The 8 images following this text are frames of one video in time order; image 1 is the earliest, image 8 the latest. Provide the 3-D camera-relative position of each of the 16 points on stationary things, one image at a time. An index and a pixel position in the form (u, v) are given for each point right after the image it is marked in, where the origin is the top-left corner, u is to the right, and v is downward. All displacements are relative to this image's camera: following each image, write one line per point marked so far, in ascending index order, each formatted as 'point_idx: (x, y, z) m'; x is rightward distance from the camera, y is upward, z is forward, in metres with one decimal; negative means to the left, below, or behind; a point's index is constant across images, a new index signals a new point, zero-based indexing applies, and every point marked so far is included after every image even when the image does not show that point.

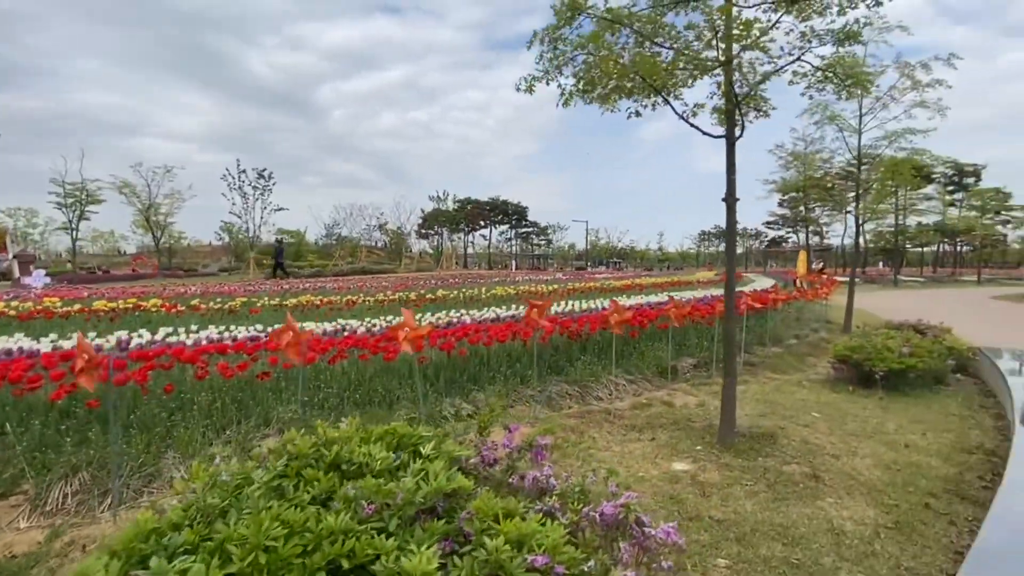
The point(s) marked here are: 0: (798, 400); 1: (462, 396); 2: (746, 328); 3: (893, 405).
0: (+3.1, -1.2, +5.3) m
1: (-0.5, -1.1, +4.9) m
2: (+4.2, -0.7, +8.6) m
3: (+4.1, -1.3, +5.2) m
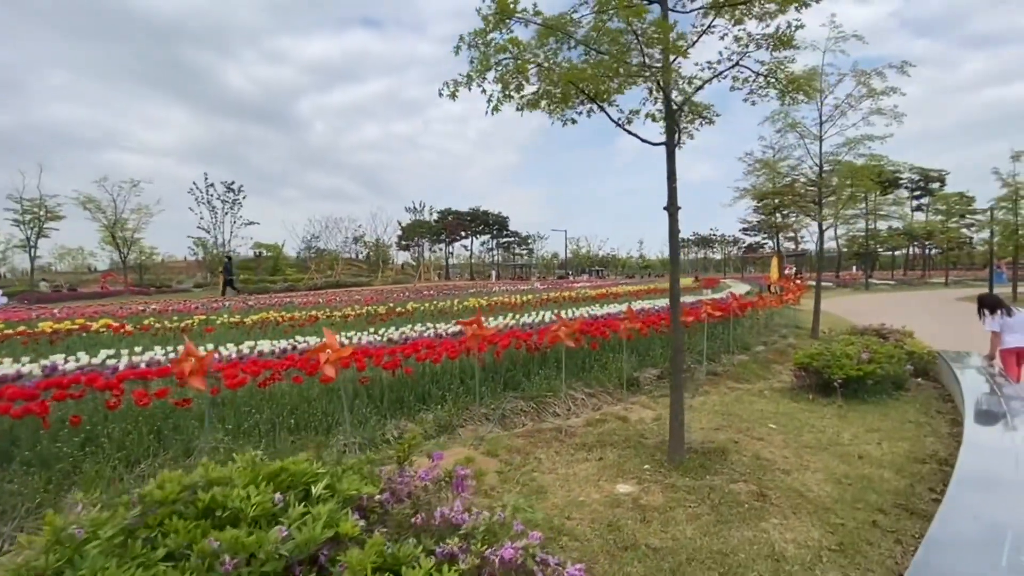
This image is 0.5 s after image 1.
0: (+2.6, -1.3, +5.2) m
1: (-1.0, -1.2, +4.7) m
2: (+3.5, -0.8, +8.5) m
3: (+3.6, -1.3, +5.1) m
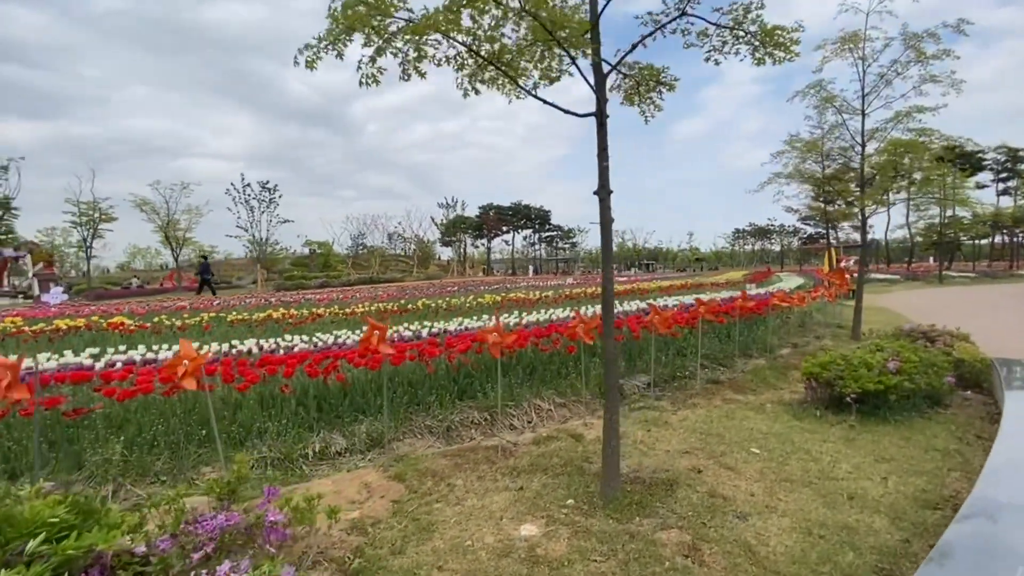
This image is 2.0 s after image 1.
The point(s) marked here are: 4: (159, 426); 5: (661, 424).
0: (+2.1, -1.3, +4.4) m
1: (-1.5, -1.2, +4.3) m
2: (+3.4, -0.8, +7.6) m
3: (+3.1, -1.3, +4.3) m
4: (-2.8, -1.1, +3.8) m
5: (+1.4, -1.3, +4.5) m
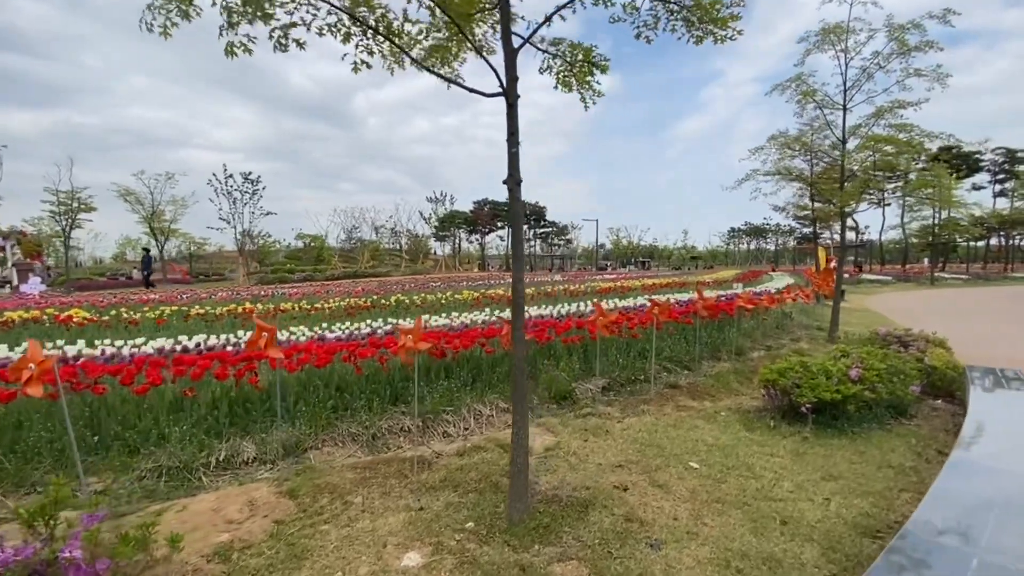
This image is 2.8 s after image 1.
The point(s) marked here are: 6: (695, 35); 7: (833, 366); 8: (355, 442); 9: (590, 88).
0: (+1.5, -1.3, +4.1) m
1: (-2.1, -1.2, +4.0) m
2: (+2.8, -0.8, +7.3) m
3: (+2.5, -1.3, +4.0) m
4: (-3.4, -1.0, +3.5) m
5: (+0.8, -1.3, +4.2) m
6: (+1.2, +1.7, +3.2) m
7: (+3.1, -0.8, +4.7) m
8: (-1.4, -1.3, +4.2) m
9: (+0.6, +1.5, +3.7) m
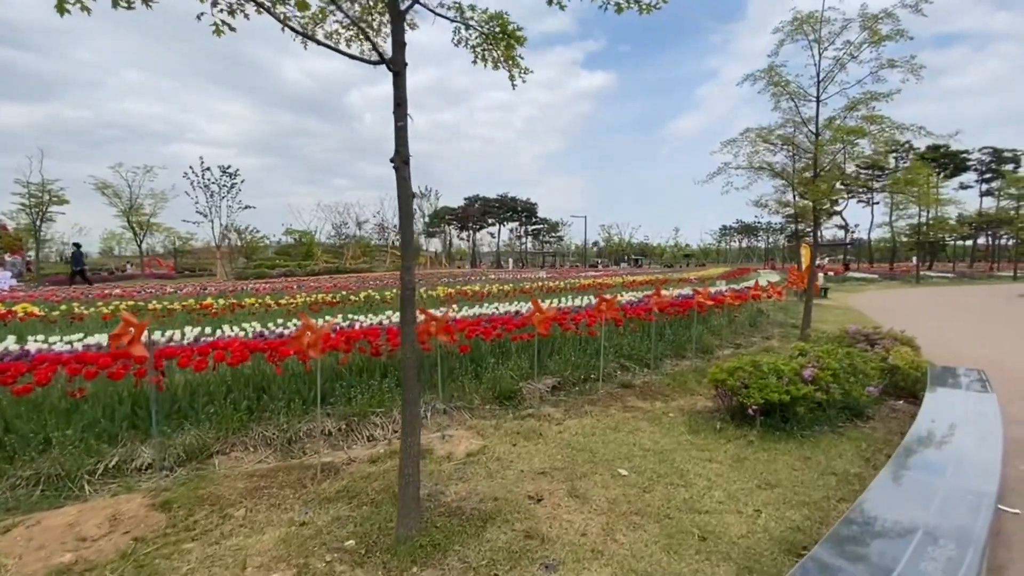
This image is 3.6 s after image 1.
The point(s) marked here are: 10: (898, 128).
0: (+0.9, -1.2, +3.9) m
1: (-2.7, -1.1, +3.7) m
2: (+2.1, -0.7, +7.1) m
3: (+1.9, -1.3, +3.7) m
4: (-4.0, -1.0, +3.2) m
5: (+0.2, -1.2, +4.0) m
6: (+0.6, +1.7, +2.9) m
7: (+2.5, -0.7, +4.5) m
8: (-2.0, -1.3, +3.9) m
9: (0.0, +1.6, +3.4) m
10: (+5.7, +2.4, +7.2) m
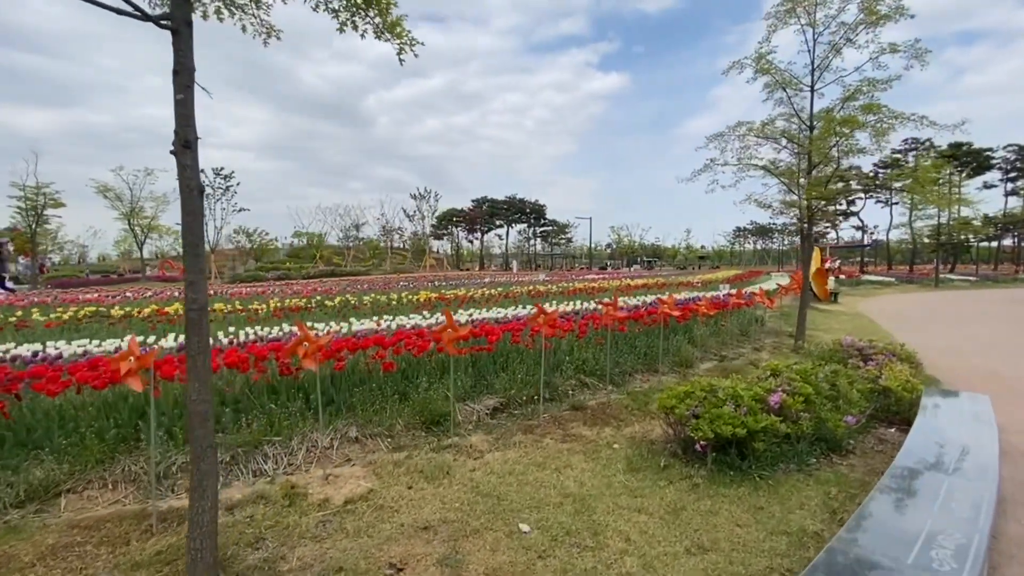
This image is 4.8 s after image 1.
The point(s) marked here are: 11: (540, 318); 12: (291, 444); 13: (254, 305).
0: (+0.2, -1.3, +3.3) m
1: (-3.4, -1.2, +3.2) m
2: (+1.5, -0.8, +6.4) m
3: (+1.2, -1.4, +3.1) m
4: (-4.7, -1.1, +2.7) m
5: (-0.5, -1.3, +3.4) m
6: (-0.1, +1.6, +2.3) m
7: (+1.9, -0.8, +3.8) m
8: (-2.6, -1.4, +3.3) m
9: (-0.7, +1.5, +2.8) m
10: (+5.1, +2.3, +6.4) m
11: (+0.4, -0.3, +5.3) m
12: (-1.8, -1.2, +3.9) m
13: (-5.9, -0.4, +10.9) m
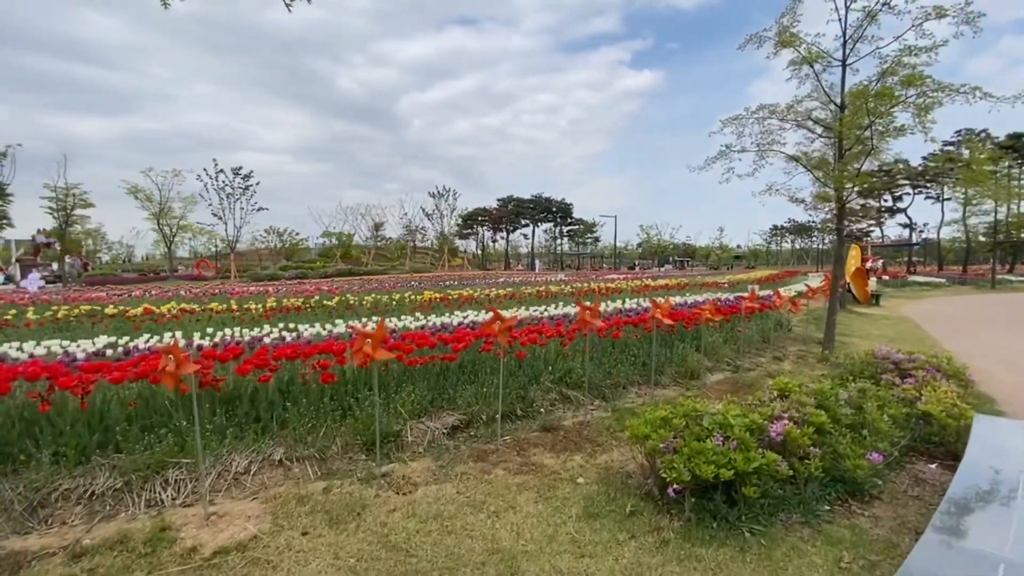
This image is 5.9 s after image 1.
0: (-0.2, -1.3, +2.6) m
1: (-3.8, -1.2, +2.8) m
2: (+1.3, -0.8, +5.7) m
3: (+0.7, -1.4, +2.4) m
4: (-5.2, -1.0, +2.4) m
5: (-0.9, -1.3, +2.8) m
6: (-0.6, +1.6, +1.7) m
7: (+1.5, -0.8, +3.1) m
8: (-3.1, -1.3, +2.9) m
9: (-1.1, +1.5, +2.3) m
10: (+4.9, +2.2, +5.5) m
11: (+0.1, -0.3, +4.7) m
12: (-2.1, -1.2, +3.4) m
13: (-5.8, -0.4, +10.6) m
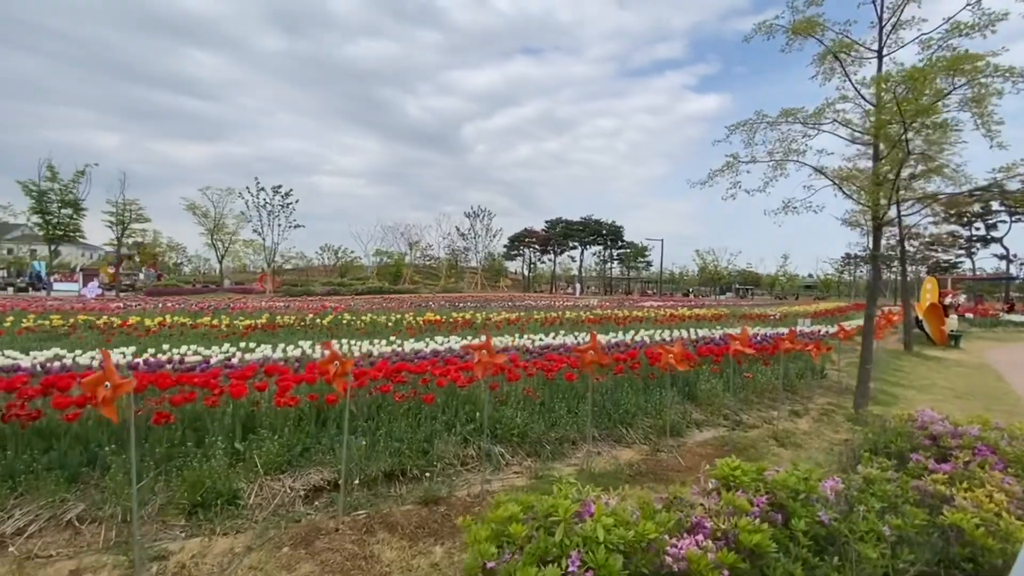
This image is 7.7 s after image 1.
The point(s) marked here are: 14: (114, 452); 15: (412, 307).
0: (-1.2, -1.5, +1.8) m
1: (-4.8, -1.2, +2.3) m
2: (+0.6, -1.1, +4.7) m
3: (-0.3, -1.5, +1.4) m
4: (-6.2, -1.0, +2.2) m
5: (-1.9, -1.4, +2.0) m
6: (-1.6, +1.5, +1.0) m
7: (+0.5, -1.0, +2.0) m
8: (-4.0, -1.4, +2.4) m
9: (-2.1, +1.4, +1.6) m
10: (+4.3, +1.8, +4.2) m
11: (-0.7, -0.6, +3.8) m
12: (-3.1, -1.3, +2.7) m
13: (-5.8, -0.7, +10.4) m
14: (-2.7, -1.1, +3.2) m
15: (-3.2, -0.6, +15.0) m
